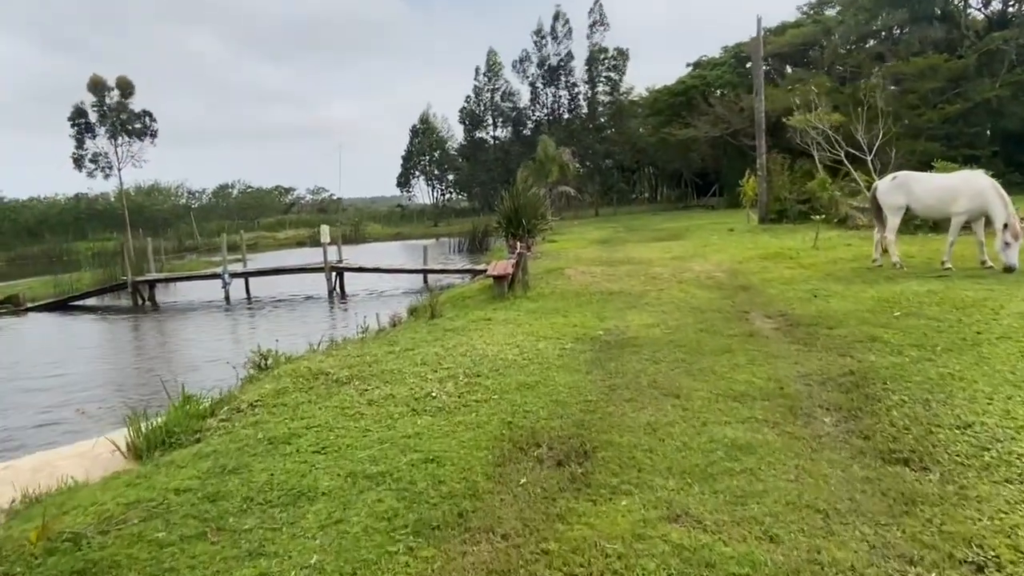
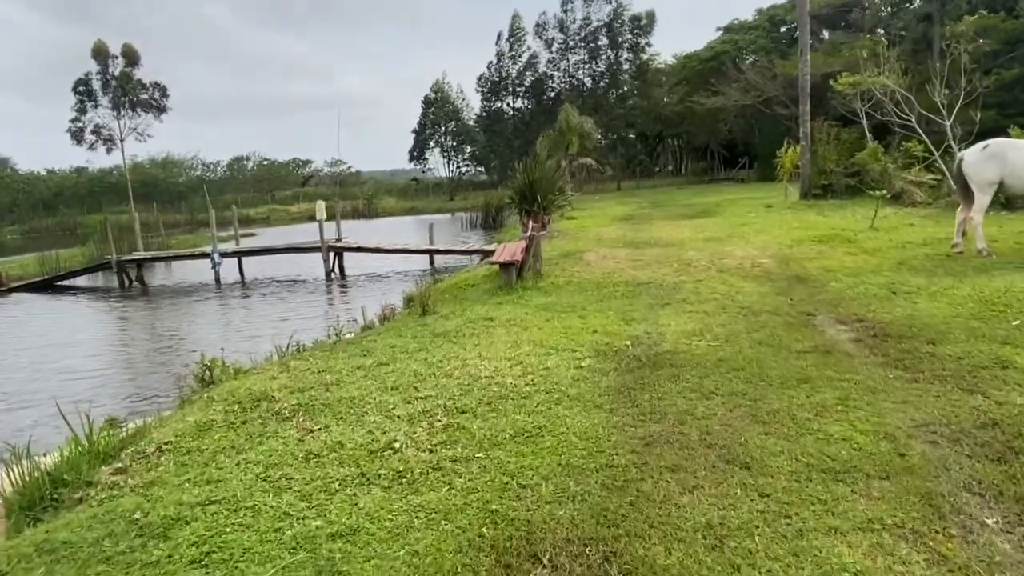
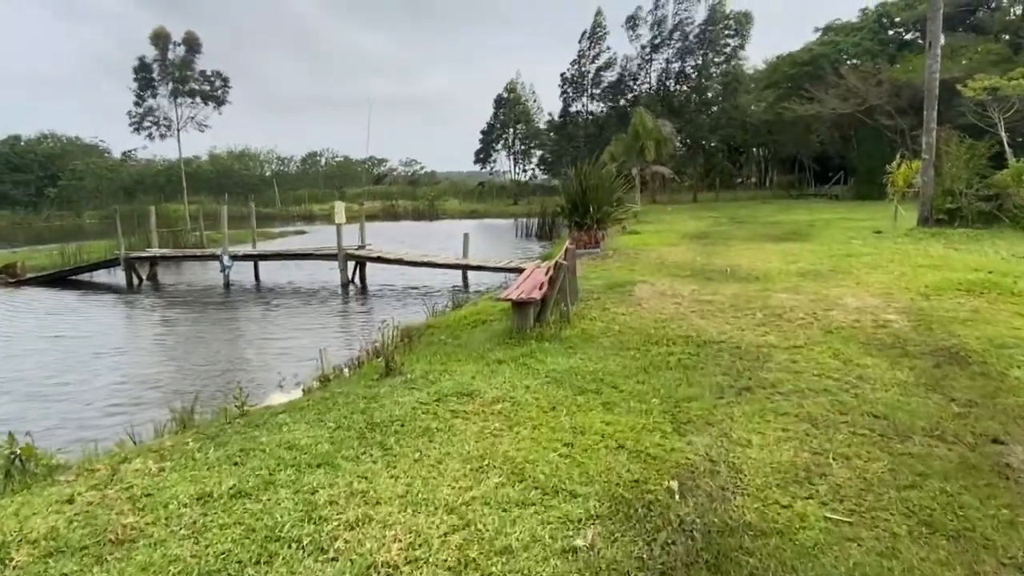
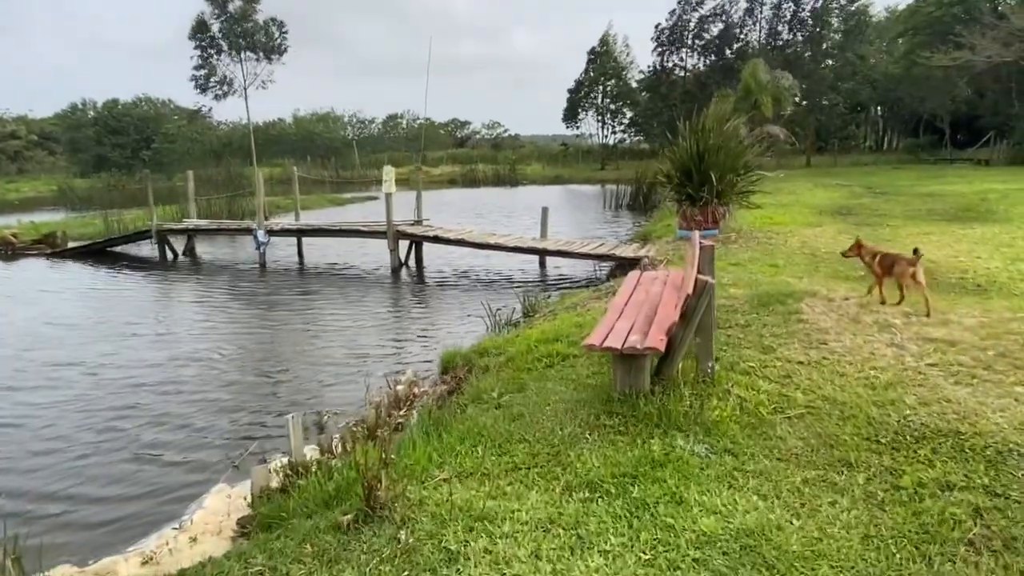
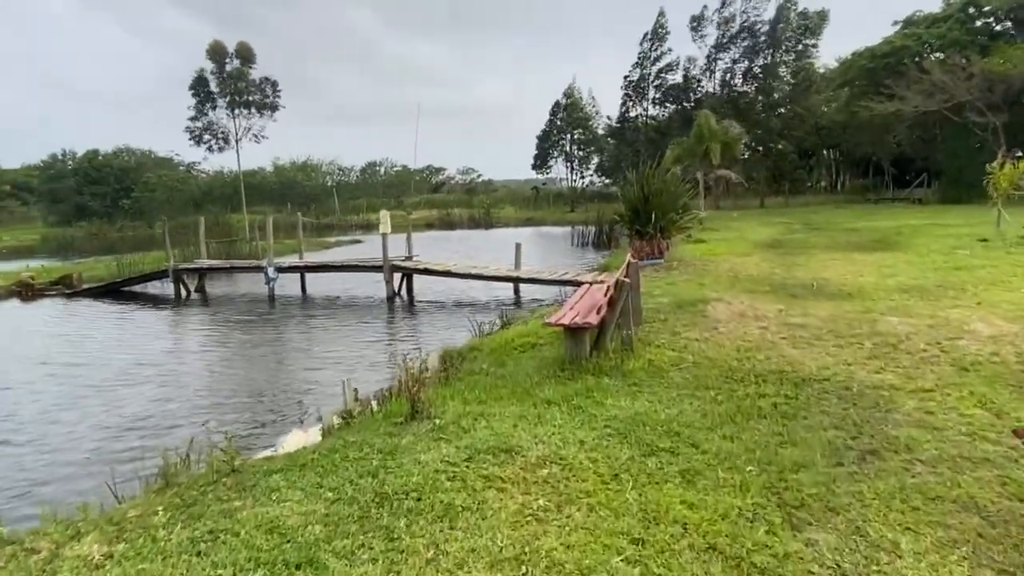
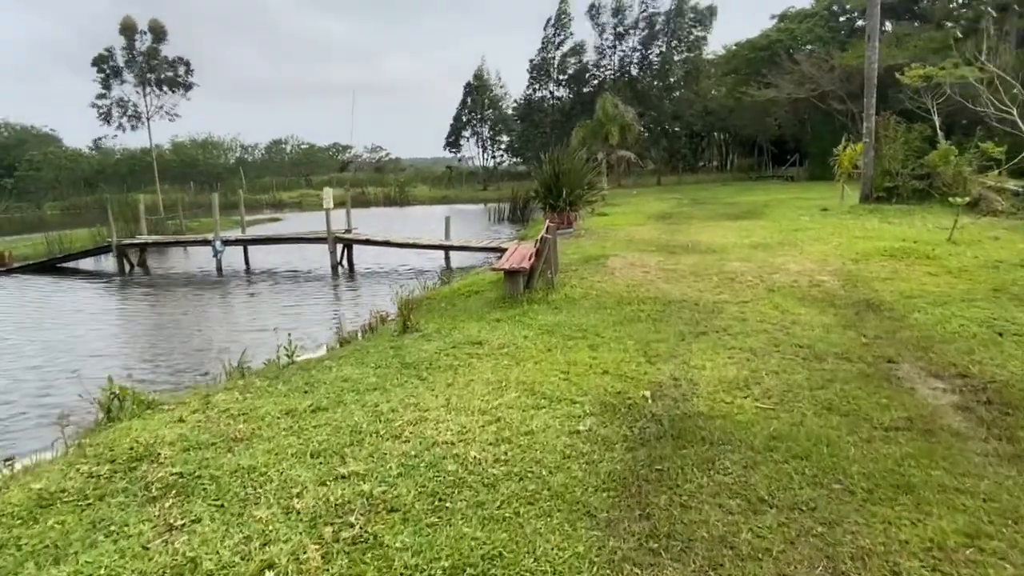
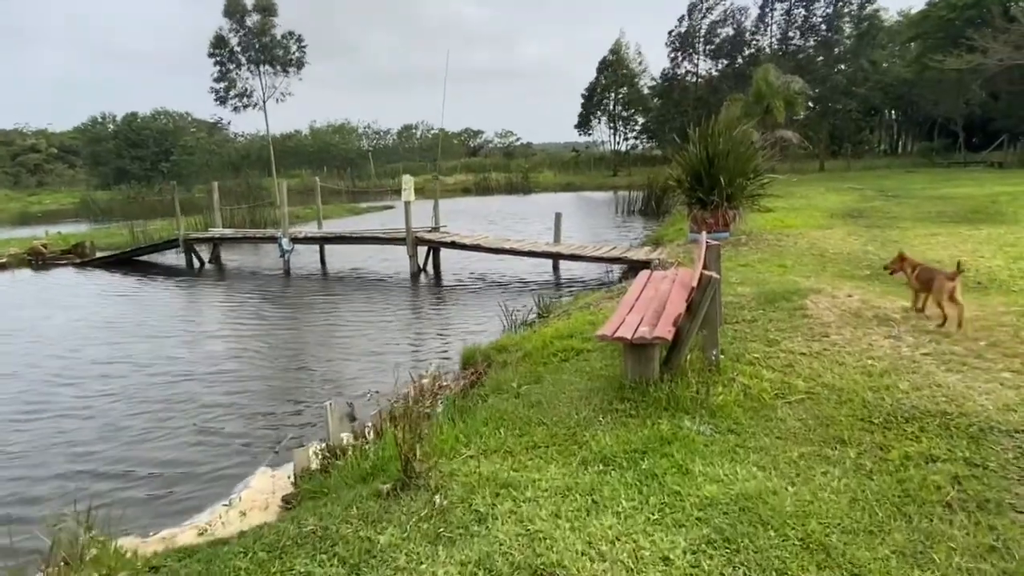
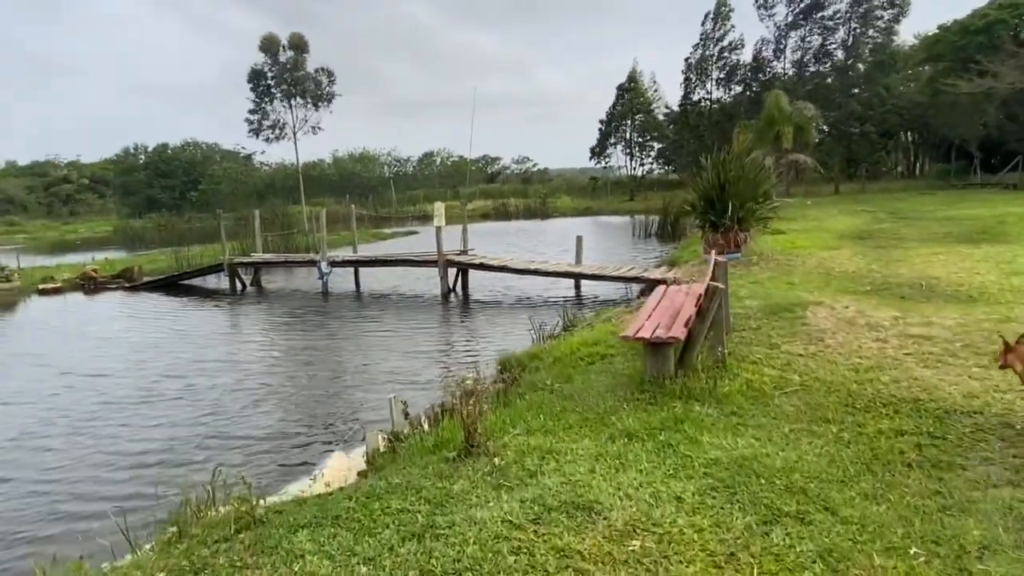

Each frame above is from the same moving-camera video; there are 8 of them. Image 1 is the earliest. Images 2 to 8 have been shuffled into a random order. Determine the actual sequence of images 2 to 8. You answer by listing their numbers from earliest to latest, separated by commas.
2, 6, 3, 5, 8, 7, 4
